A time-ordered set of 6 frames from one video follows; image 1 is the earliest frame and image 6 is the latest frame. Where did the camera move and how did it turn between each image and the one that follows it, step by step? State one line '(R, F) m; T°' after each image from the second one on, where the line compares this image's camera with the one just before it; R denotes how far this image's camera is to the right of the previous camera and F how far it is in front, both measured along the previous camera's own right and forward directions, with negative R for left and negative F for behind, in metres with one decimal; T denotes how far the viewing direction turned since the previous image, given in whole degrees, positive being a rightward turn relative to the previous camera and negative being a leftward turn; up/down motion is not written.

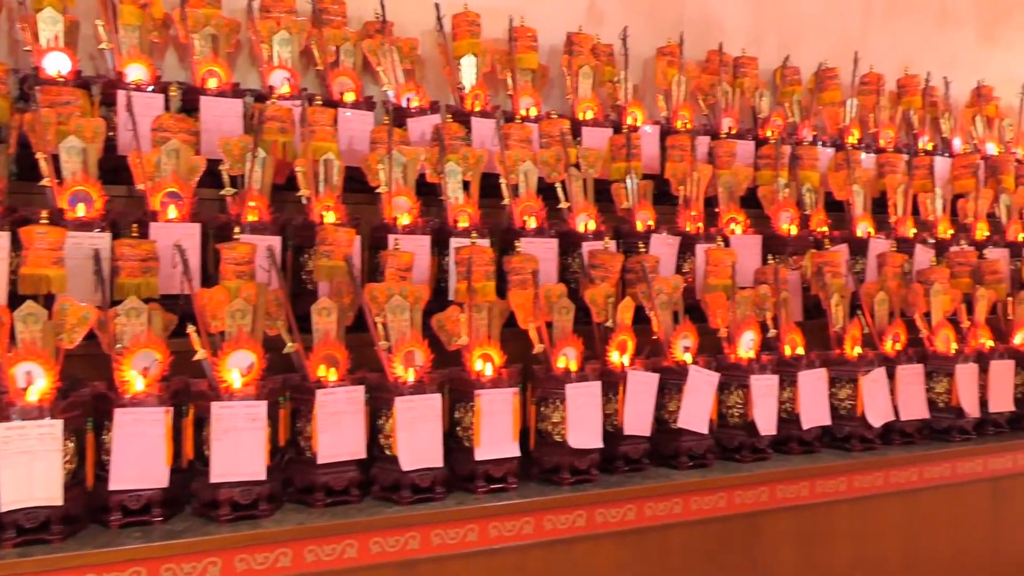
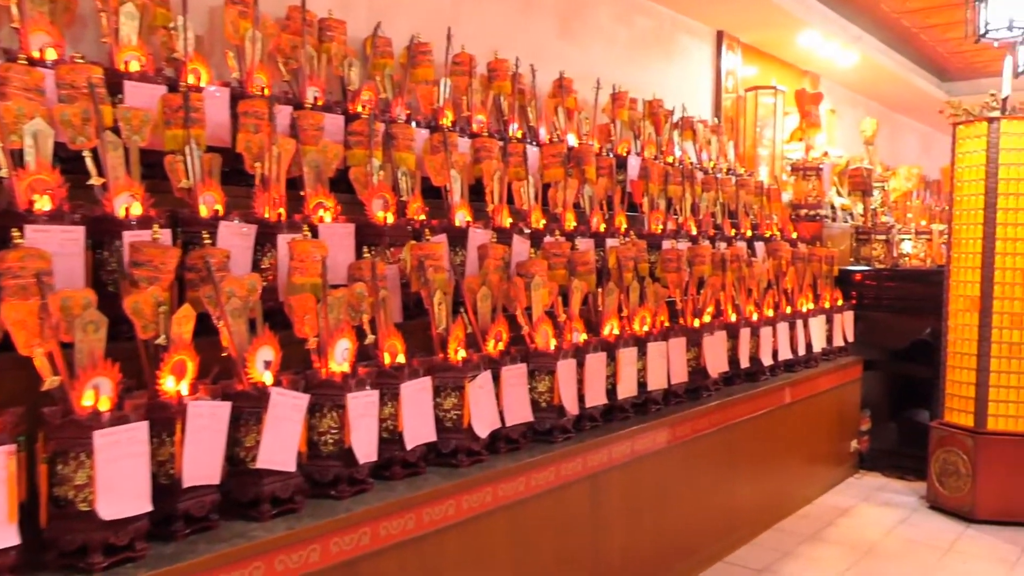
(+0.1, +0.4) m; +26°
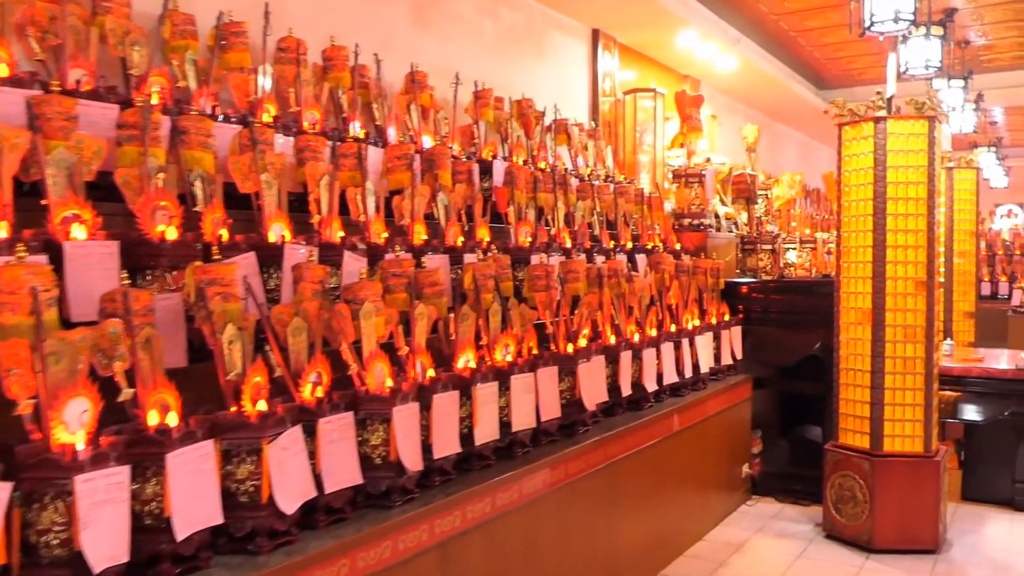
(+0.1, +0.4) m; +7°
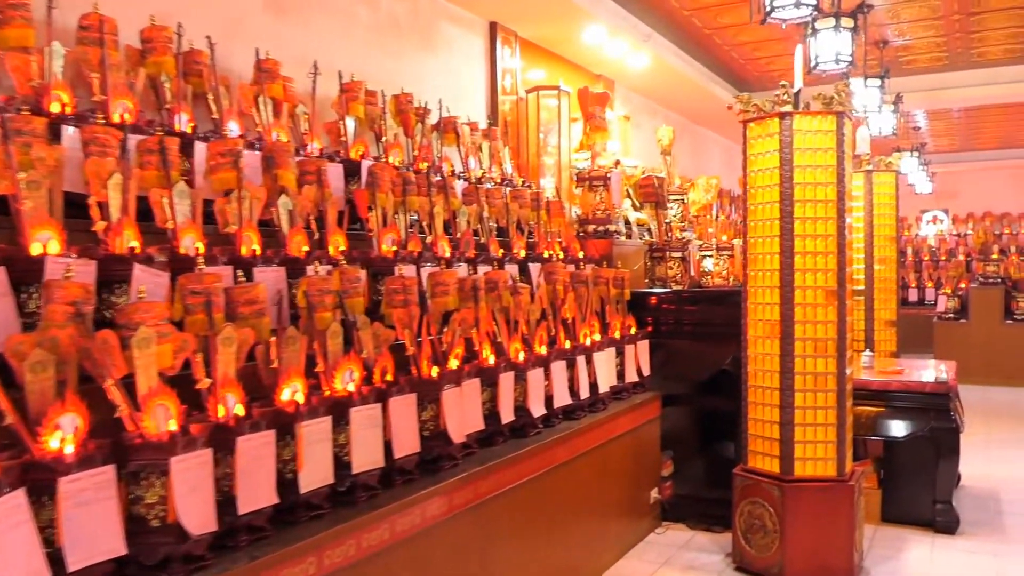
(+0.2, +0.3) m; +4°
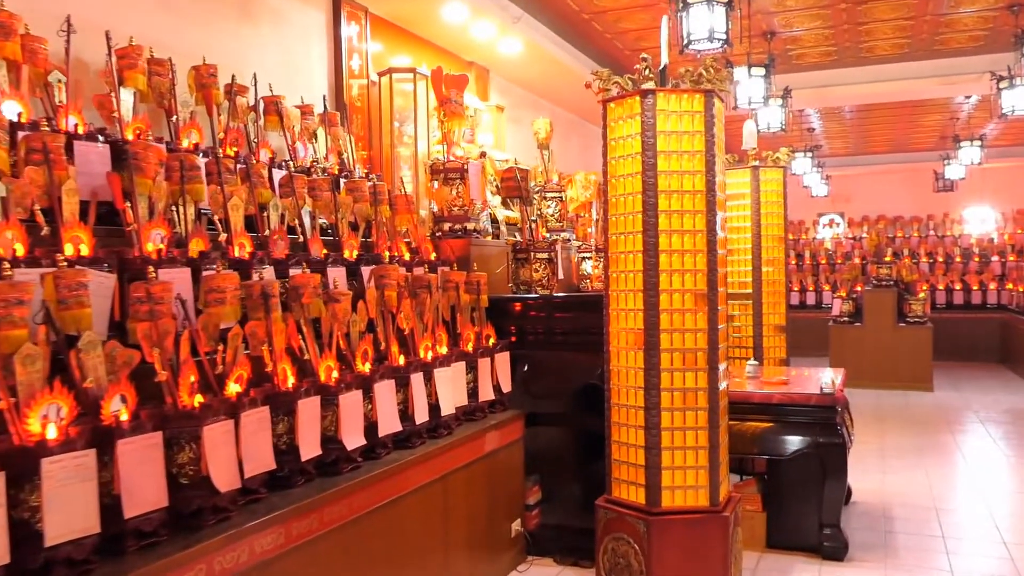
(+0.3, +0.4) m; +5°
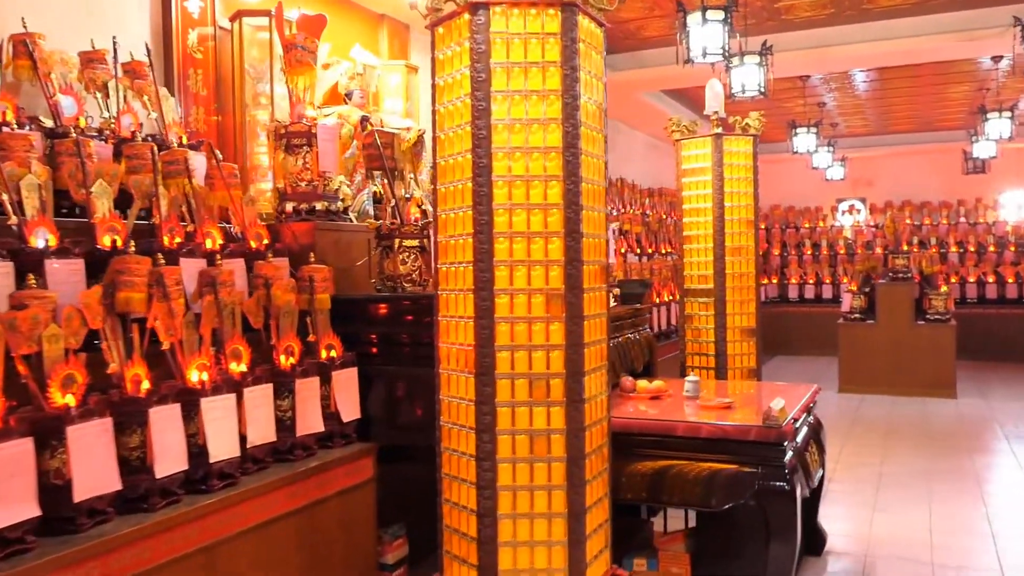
(+0.5, +0.8) m; -2°
